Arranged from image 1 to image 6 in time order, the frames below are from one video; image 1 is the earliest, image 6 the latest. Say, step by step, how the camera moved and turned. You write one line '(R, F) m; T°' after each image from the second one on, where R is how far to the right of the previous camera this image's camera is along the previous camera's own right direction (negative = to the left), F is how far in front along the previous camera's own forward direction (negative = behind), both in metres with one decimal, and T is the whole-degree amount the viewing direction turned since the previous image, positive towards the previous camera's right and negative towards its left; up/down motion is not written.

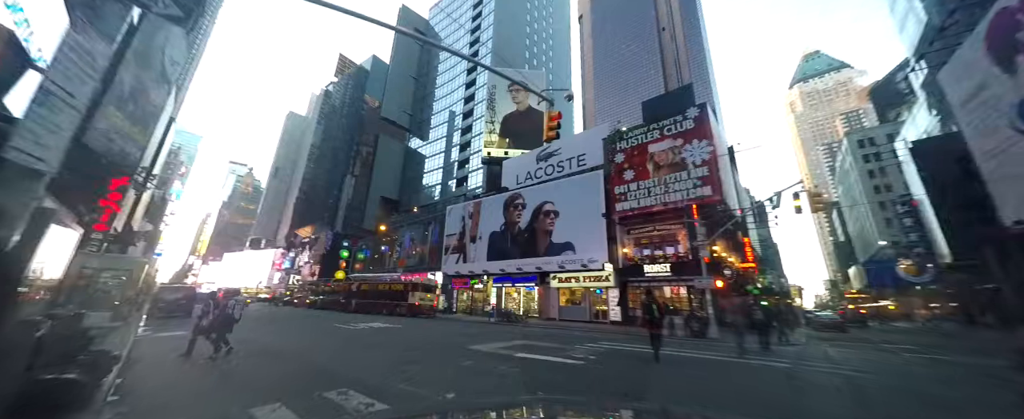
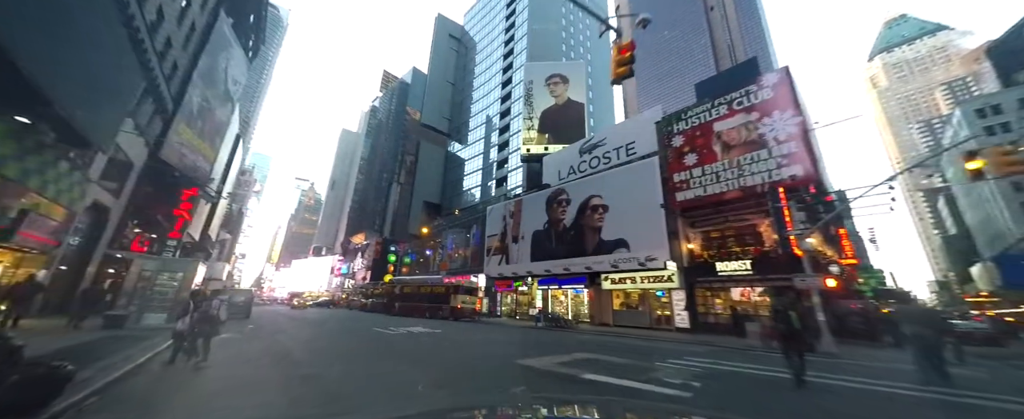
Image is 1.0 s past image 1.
(-0.3, +1.6) m; -7°
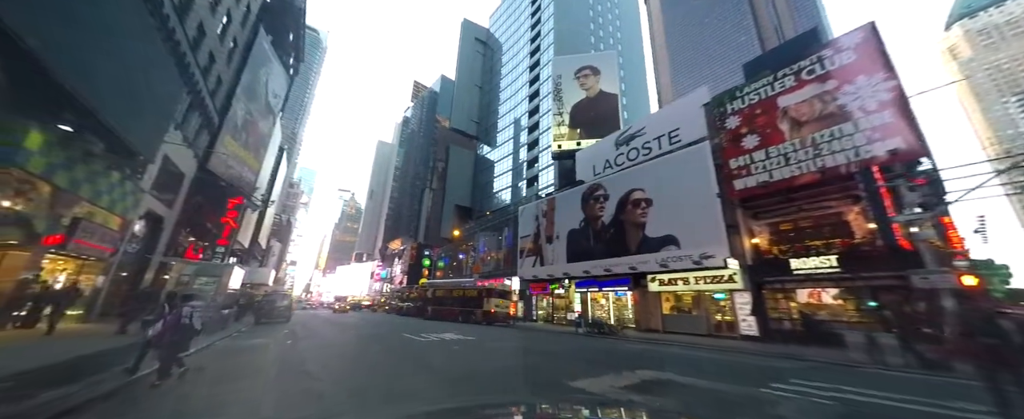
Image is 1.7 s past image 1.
(-0.2, +1.3) m; -5°
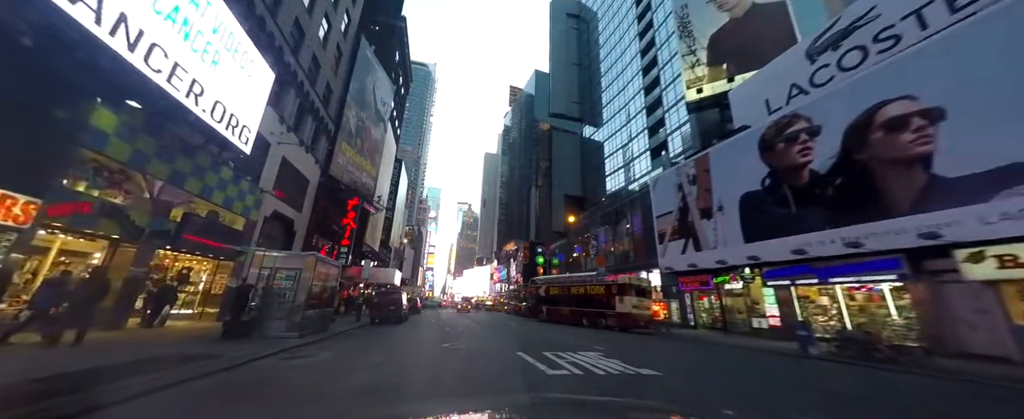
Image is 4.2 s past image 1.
(-1.6, +5.3) m; -19°
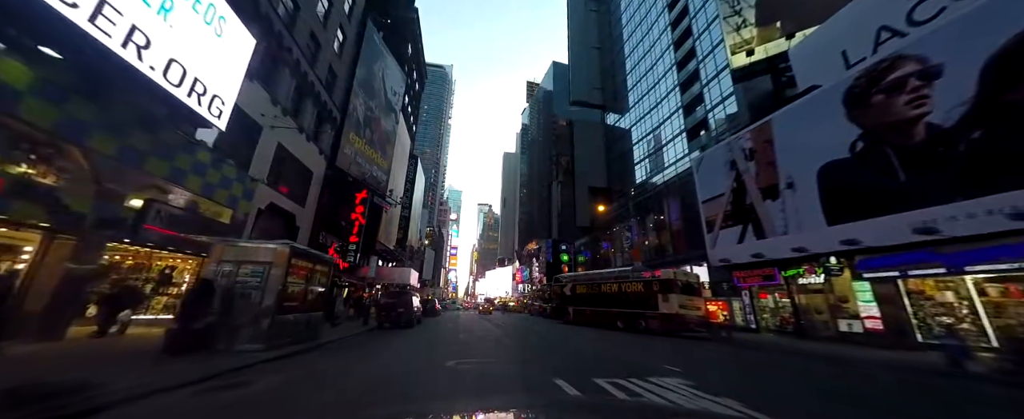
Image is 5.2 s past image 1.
(-0.1, +2.7) m; -4°
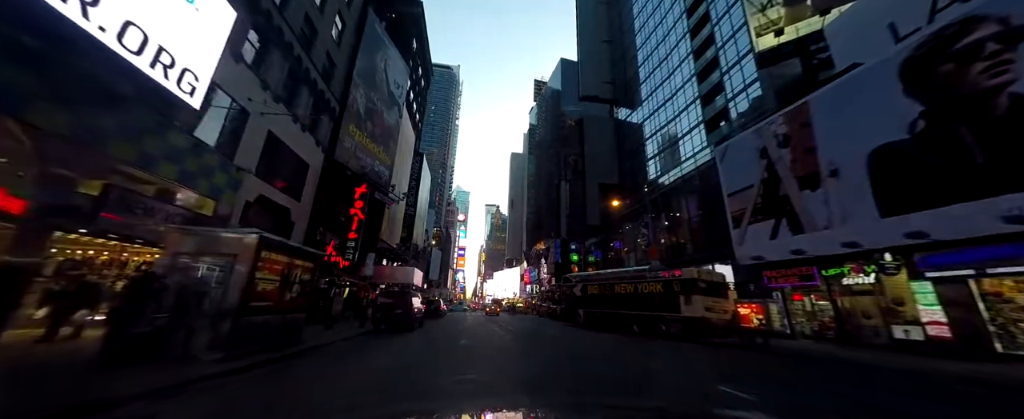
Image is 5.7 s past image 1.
(0.0, +1.4) m; -1°
